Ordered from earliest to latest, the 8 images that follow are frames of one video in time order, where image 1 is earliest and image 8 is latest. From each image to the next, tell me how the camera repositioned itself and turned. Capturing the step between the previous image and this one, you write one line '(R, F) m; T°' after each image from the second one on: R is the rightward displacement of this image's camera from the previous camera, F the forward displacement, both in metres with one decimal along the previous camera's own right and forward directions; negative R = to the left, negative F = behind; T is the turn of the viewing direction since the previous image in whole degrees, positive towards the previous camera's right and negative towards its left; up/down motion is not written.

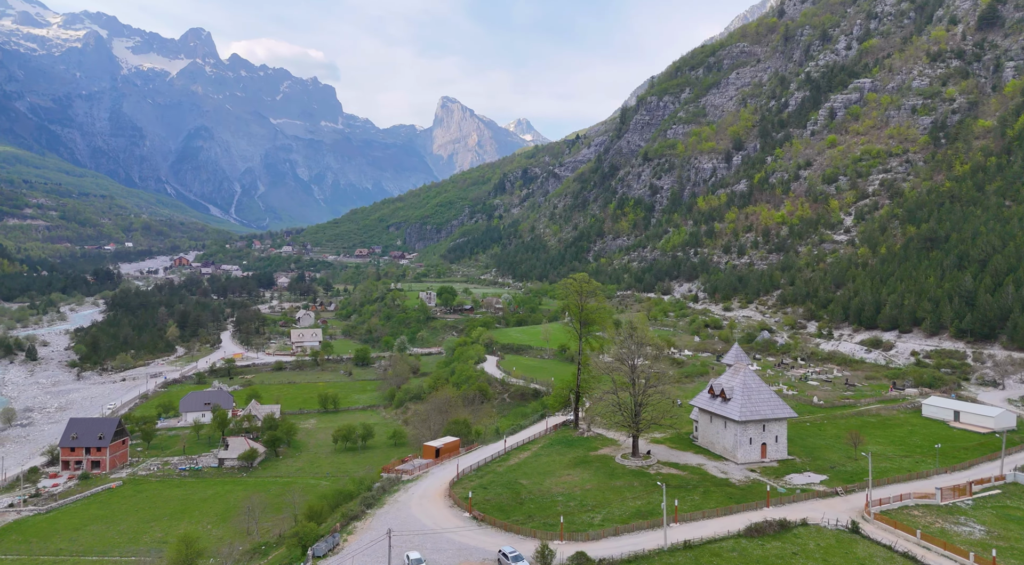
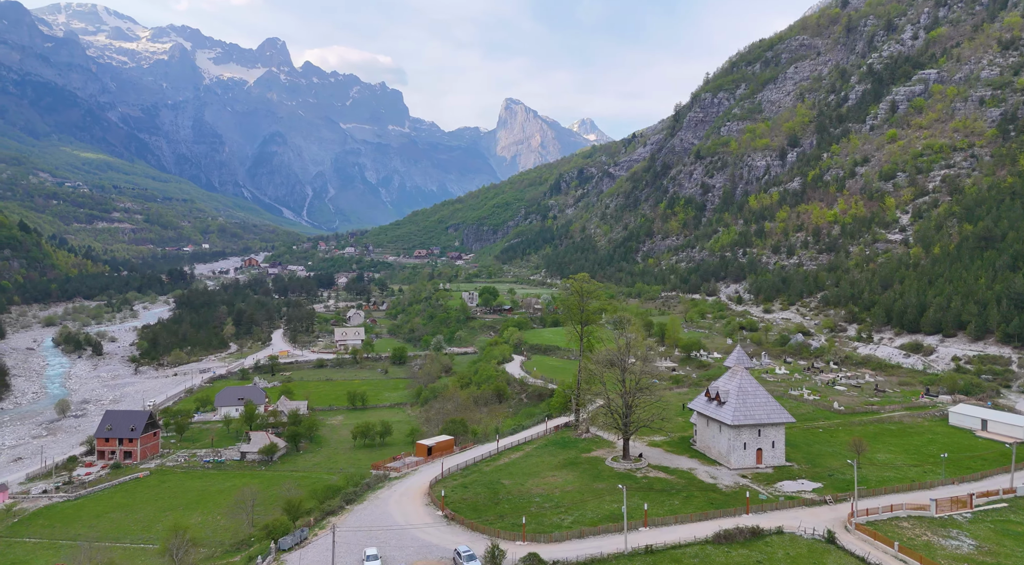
(+6.1, -0.1) m; -6°
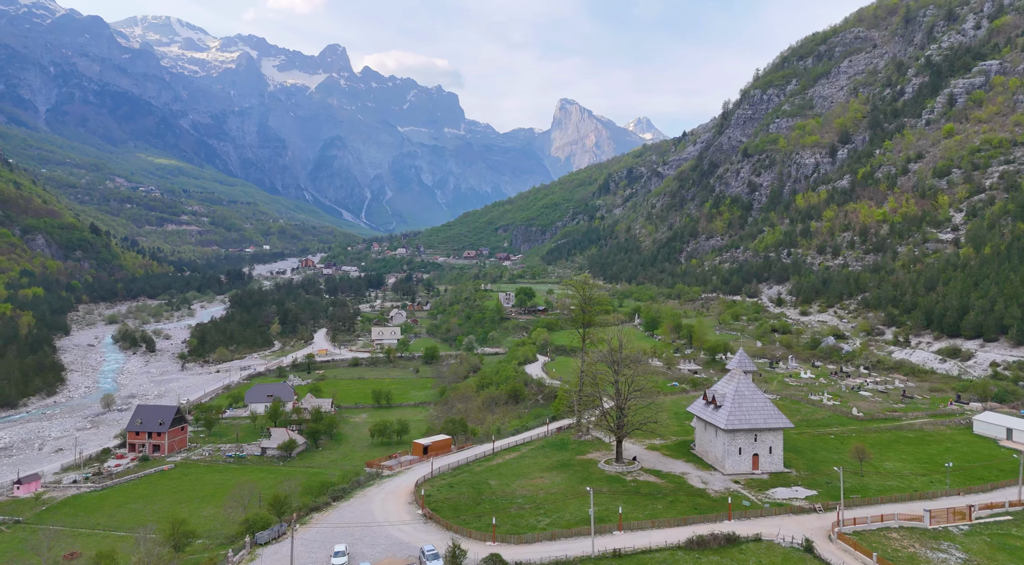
(+5.1, 0.0) m; -5°
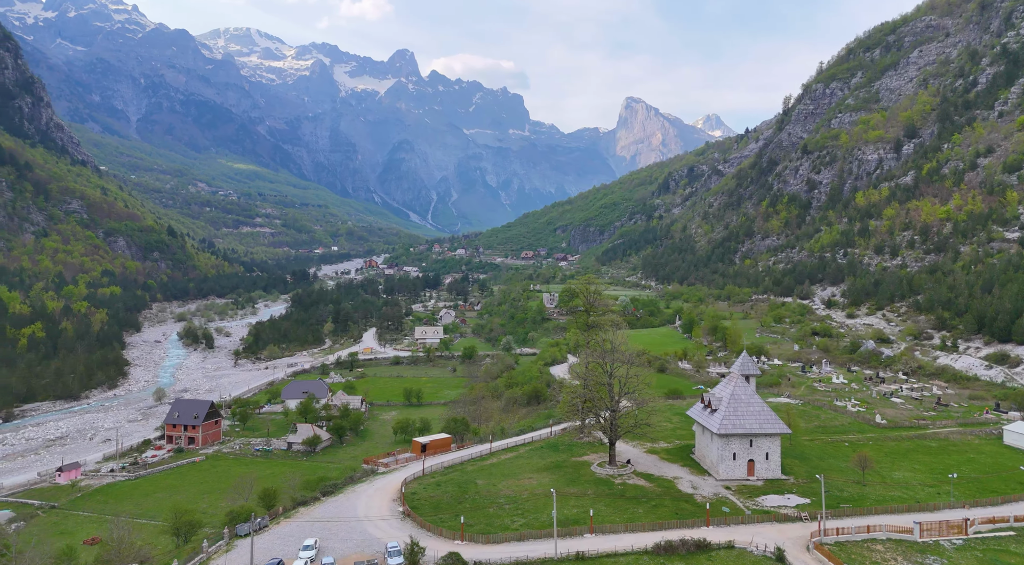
(+5.9, +0.1) m; -6°
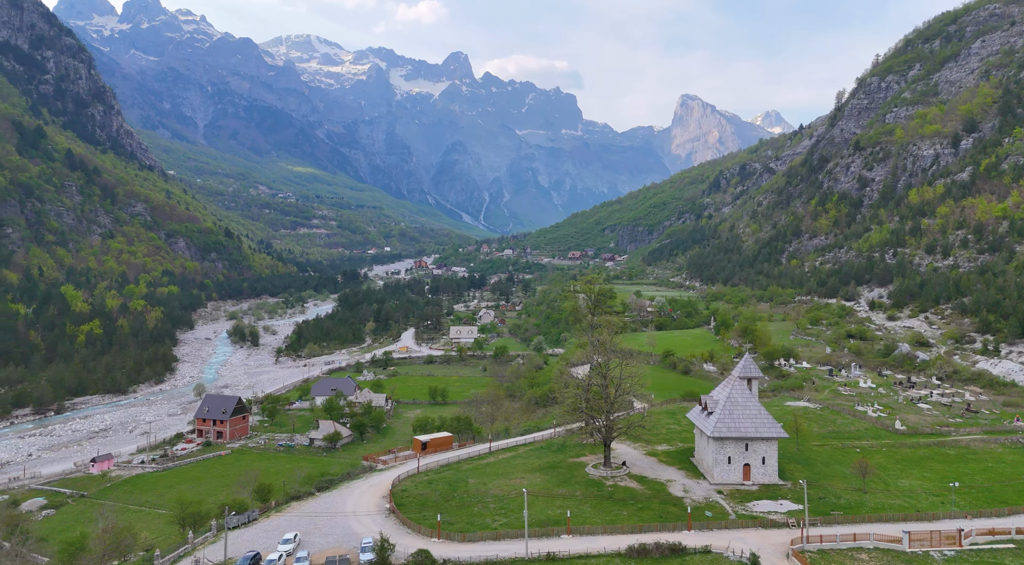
(+4.7, +0.1) m; -5°
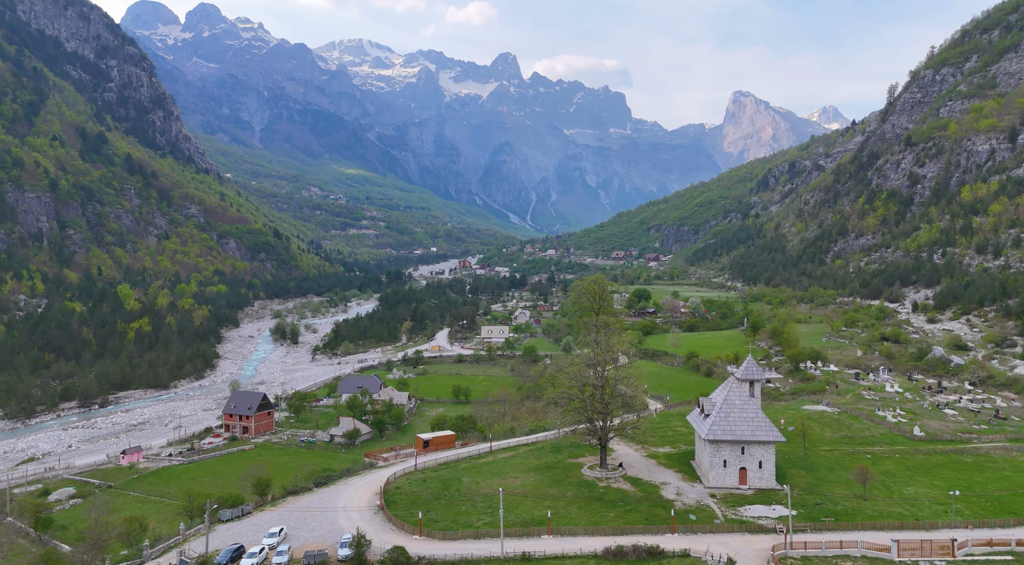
(+4.1, +0.1) m; -4°
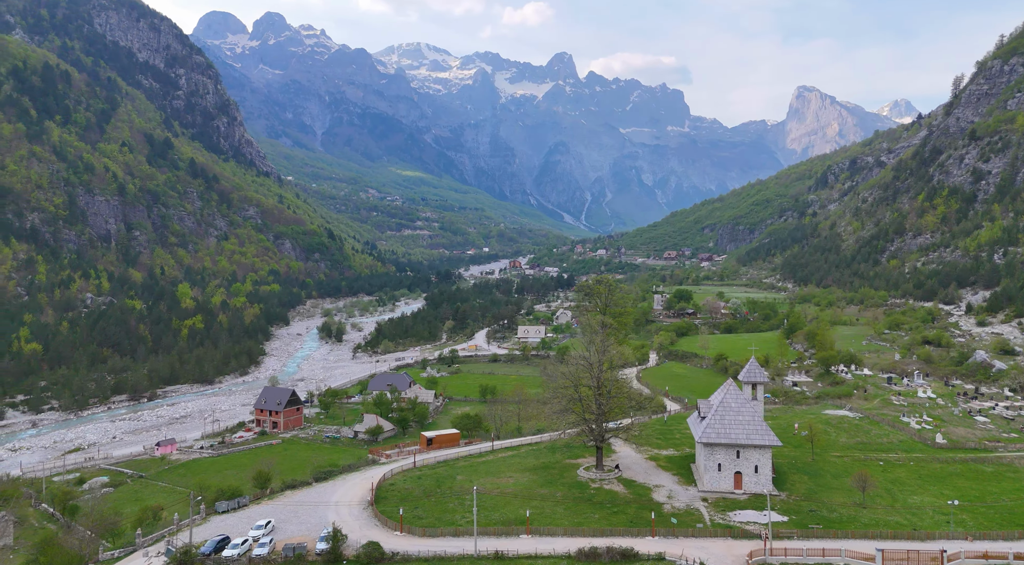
(+4.7, +0.2) m; -5°
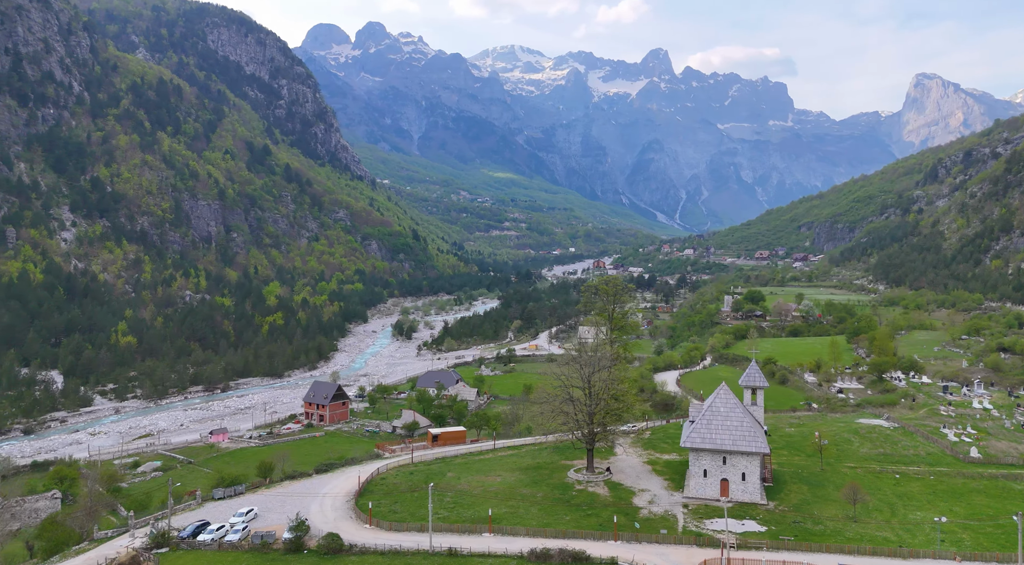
(+7.8, +0.8) m; -8°
